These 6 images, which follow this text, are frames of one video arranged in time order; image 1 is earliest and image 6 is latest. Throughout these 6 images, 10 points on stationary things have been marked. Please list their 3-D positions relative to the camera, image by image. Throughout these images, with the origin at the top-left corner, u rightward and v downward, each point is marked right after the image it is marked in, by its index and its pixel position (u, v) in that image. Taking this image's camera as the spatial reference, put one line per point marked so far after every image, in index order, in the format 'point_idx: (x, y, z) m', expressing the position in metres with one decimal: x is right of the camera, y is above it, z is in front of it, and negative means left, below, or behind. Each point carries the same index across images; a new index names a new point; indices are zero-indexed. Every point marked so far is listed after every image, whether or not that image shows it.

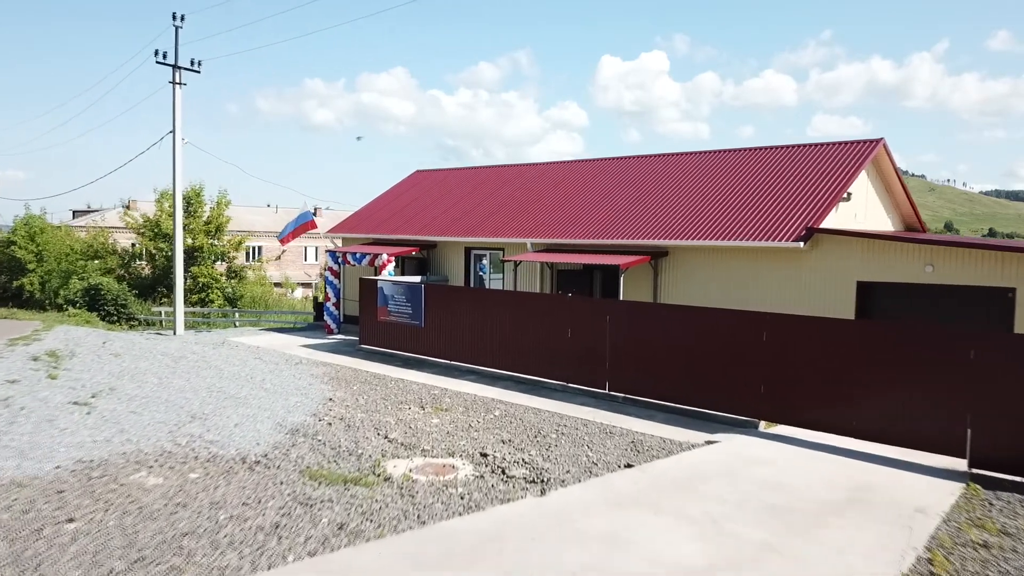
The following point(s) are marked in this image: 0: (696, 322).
0: (+3.6, -0.7, +12.5) m
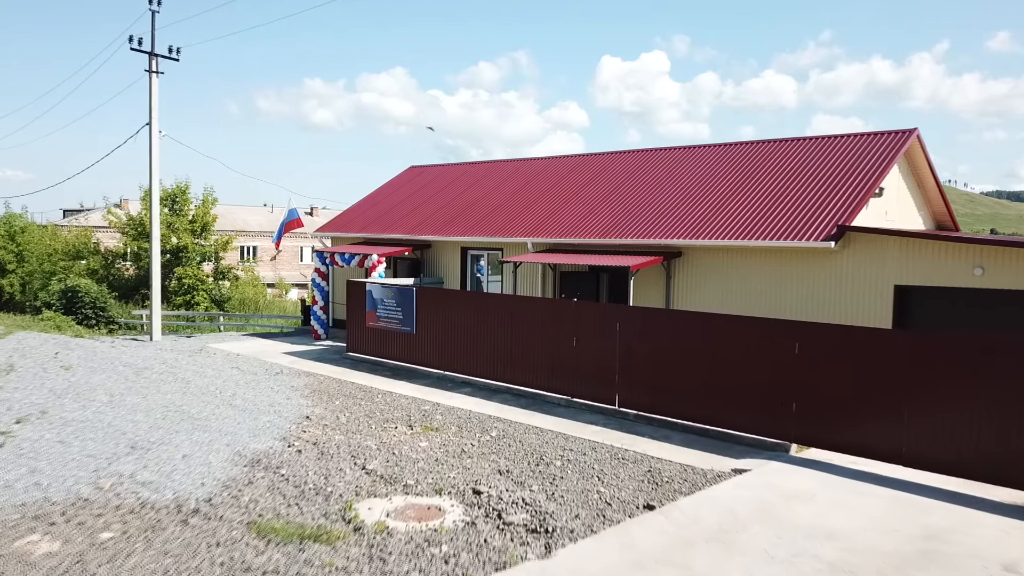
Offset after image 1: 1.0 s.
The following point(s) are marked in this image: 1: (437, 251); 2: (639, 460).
0: (+3.6, -0.8, +11.2) m
1: (-2.3, +1.1, +19.7) m
2: (+1.9, -2.6, +9.6) m
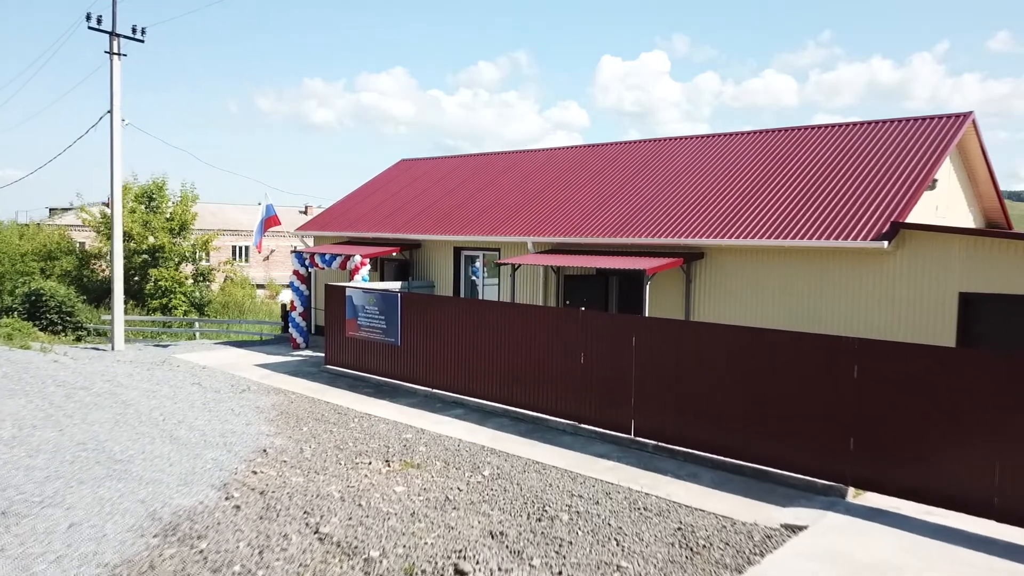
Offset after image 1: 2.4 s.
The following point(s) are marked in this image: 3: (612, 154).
0: (+3.5, -0.9, +9.3) m
1: (-2.3, +1.0, +17.9) m
2: (+1.8, -2.7, +7.7) m
3: (+2.9, +3.8, +18.3) m
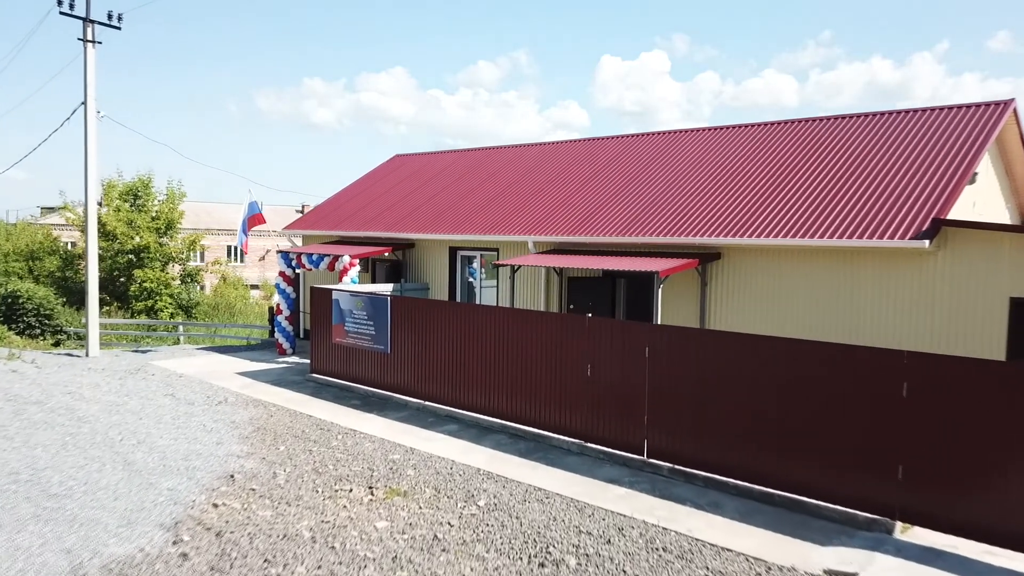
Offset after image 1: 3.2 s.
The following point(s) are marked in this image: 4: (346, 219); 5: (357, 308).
0: (+3.5, -0.9, +8.2) m
1: (-2.4, +1.0, +16.8) m
2: (+1.8, -2.8, +6.6) m
3: (+2.9, +3.8, +17.2) m
4: (-4.8, +2.0, +18.7) m
5: (-3.3, -0.4, +13.7) m
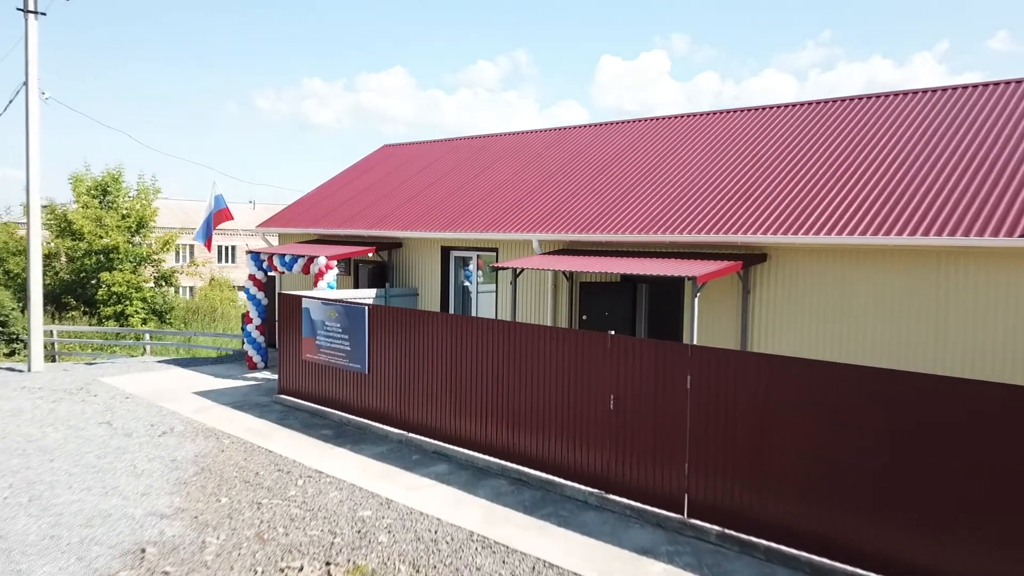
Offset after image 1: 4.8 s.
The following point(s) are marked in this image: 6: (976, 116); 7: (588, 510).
0: (+3.6, -1.1, +6.2) m
1: (-2.3, +0.8, +14.7) m
2: (+1.9, -2.9, +4.6) m
3: (+2.9, +3.7, +15.1) m
4: (-4.8, +1.9, +16.6) m
5: (-3.3, -0.6, +11.6) m
6: (+7.7, +3.0, +10.6) m
7: (+0.9, -2.7, +7.9) m
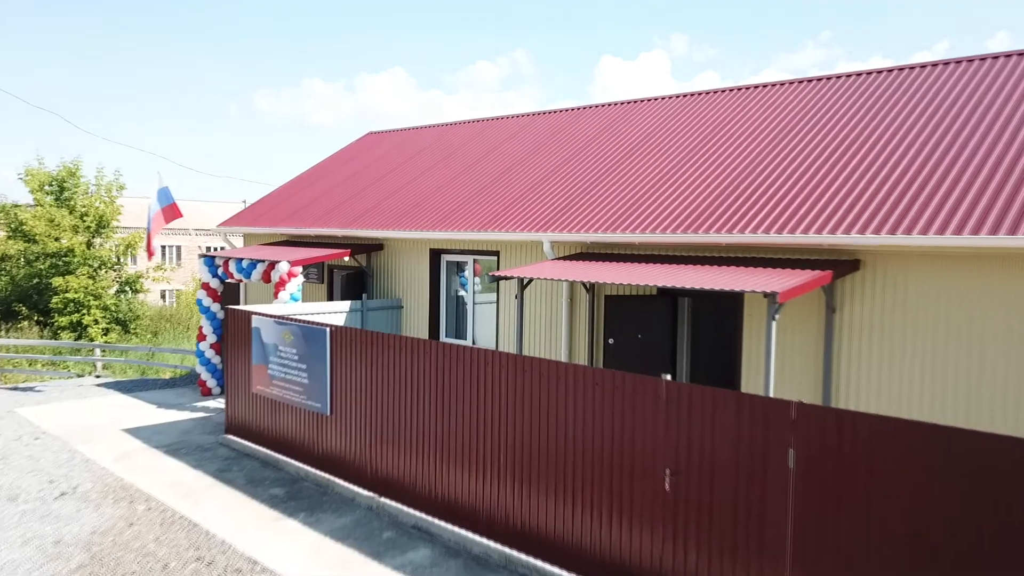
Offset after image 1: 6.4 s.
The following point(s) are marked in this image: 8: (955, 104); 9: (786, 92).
0: (+3.6, -1.3, +3.7) m
1: (-2.3, +0.6, +12.2) m
2: (+1.9, -3.1, +2.1) m
3: (+2.9, +3.5, +12.6) m
4: (-4.7, +1.7, +14.1) m
5: (-3.2, -0.8, +9.2) m
6: (+7.8, +2.8, +8.1) m
7: (+1.0, -2.9, +5.4) m
8: (+6.3, +2.8, +9.0) m
9: (+4.9, +3.6, +11.4) m
